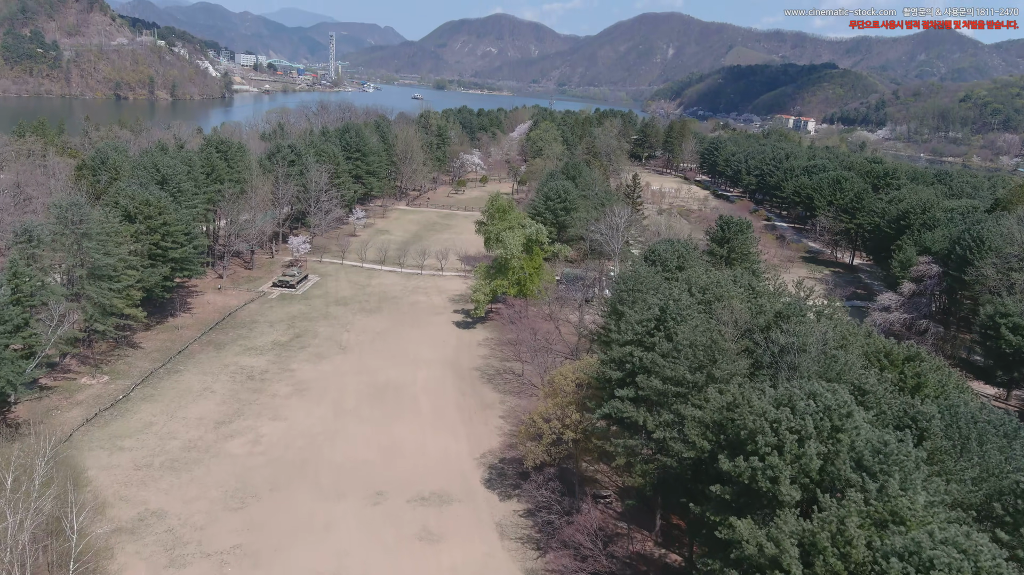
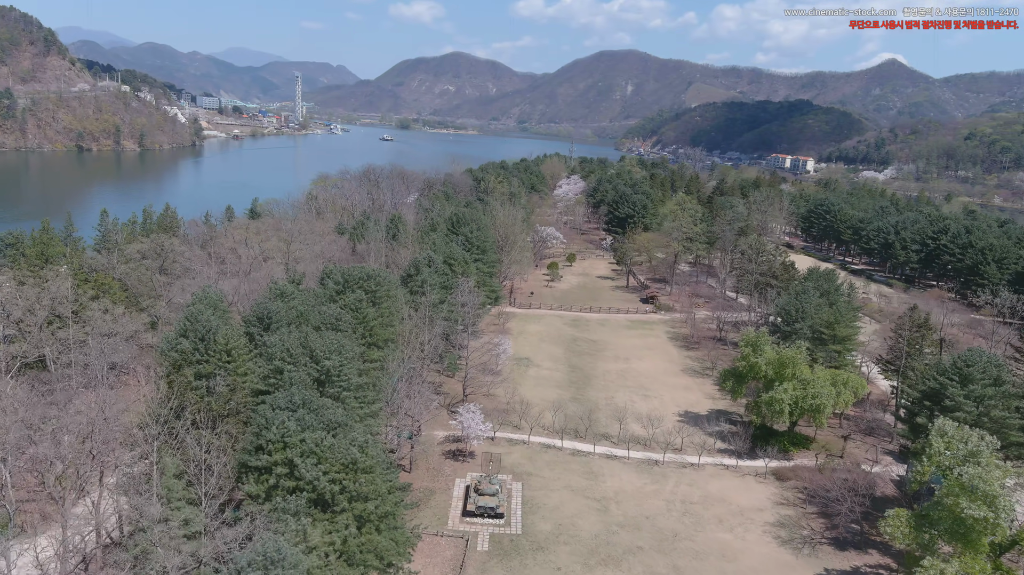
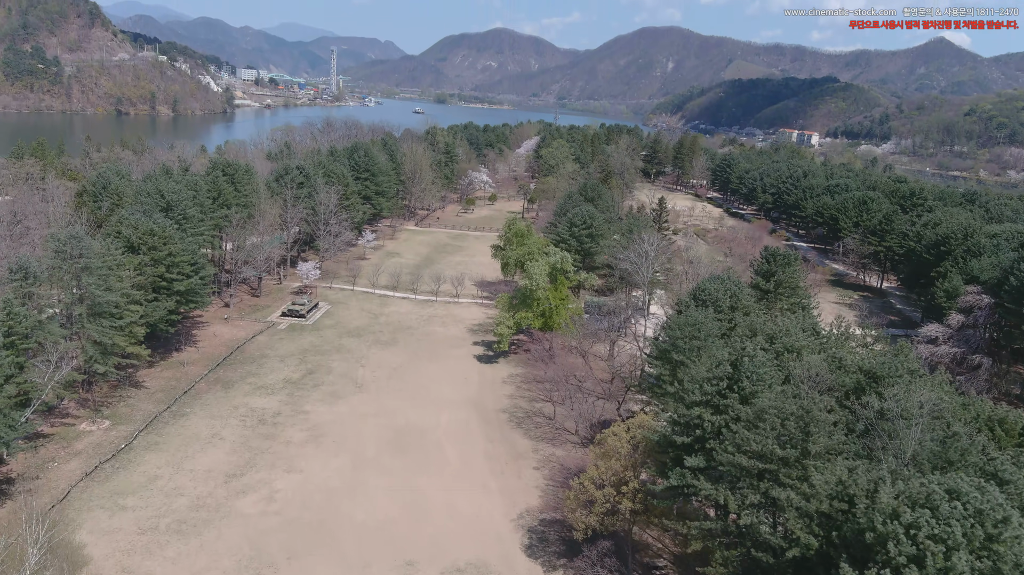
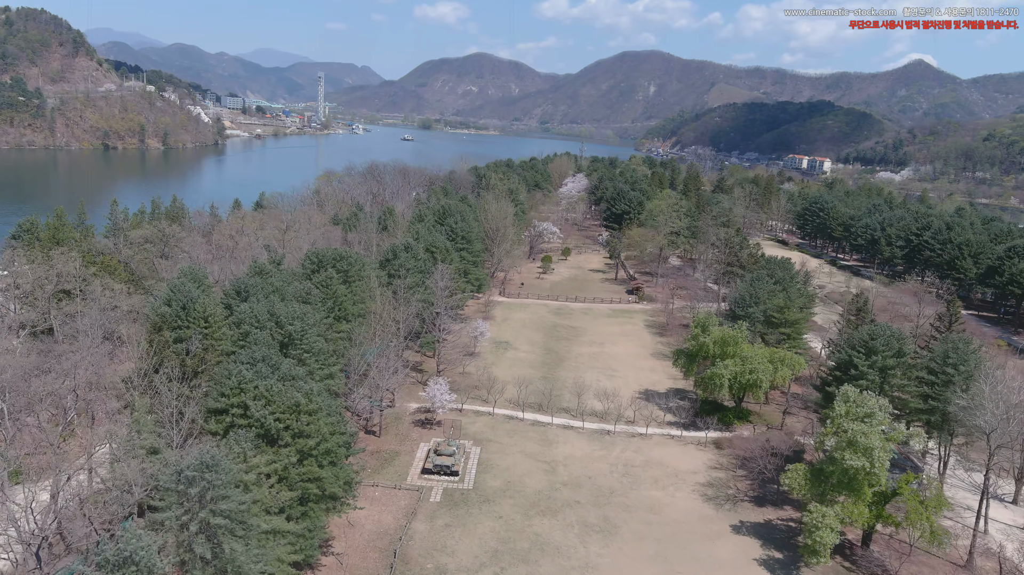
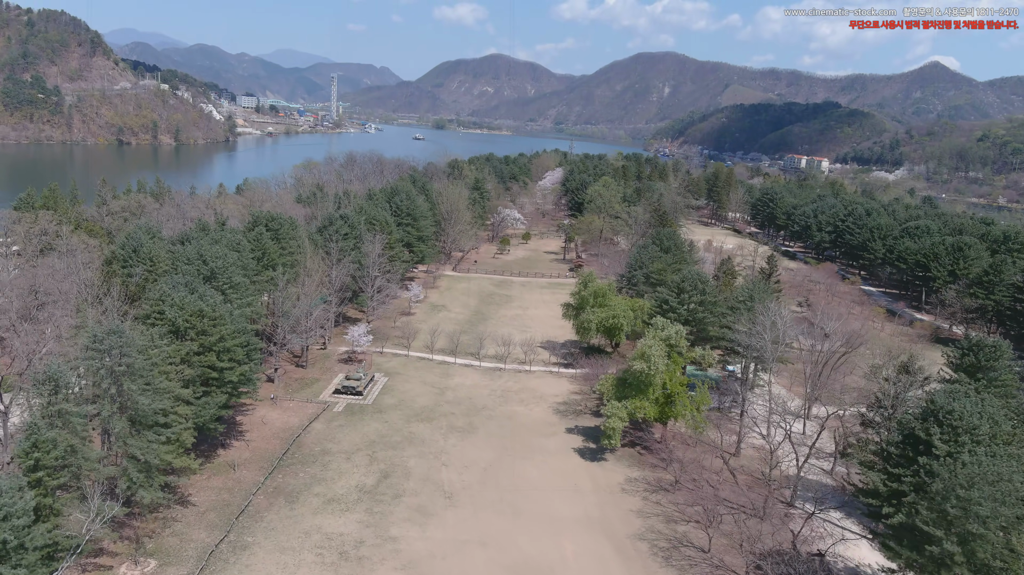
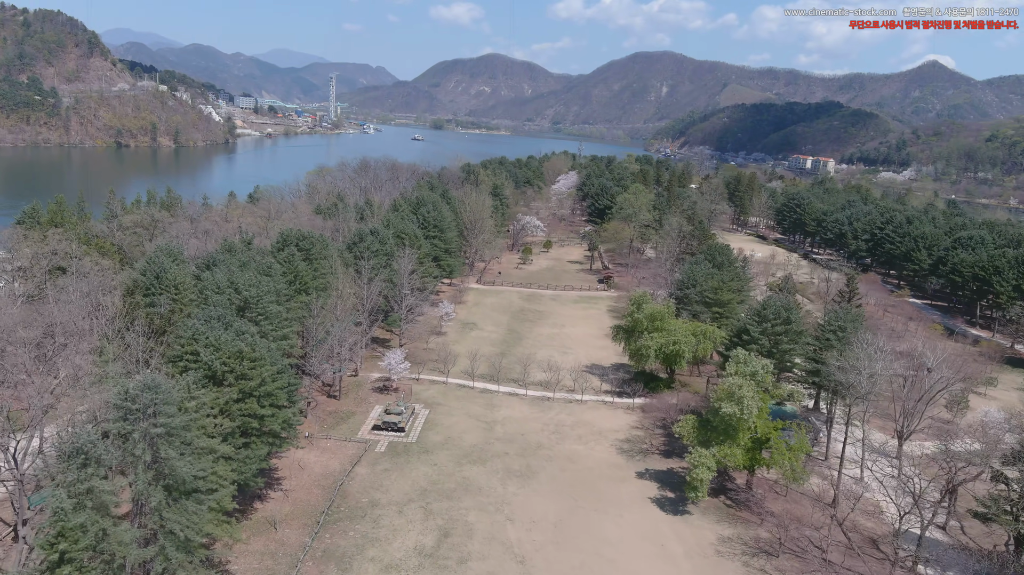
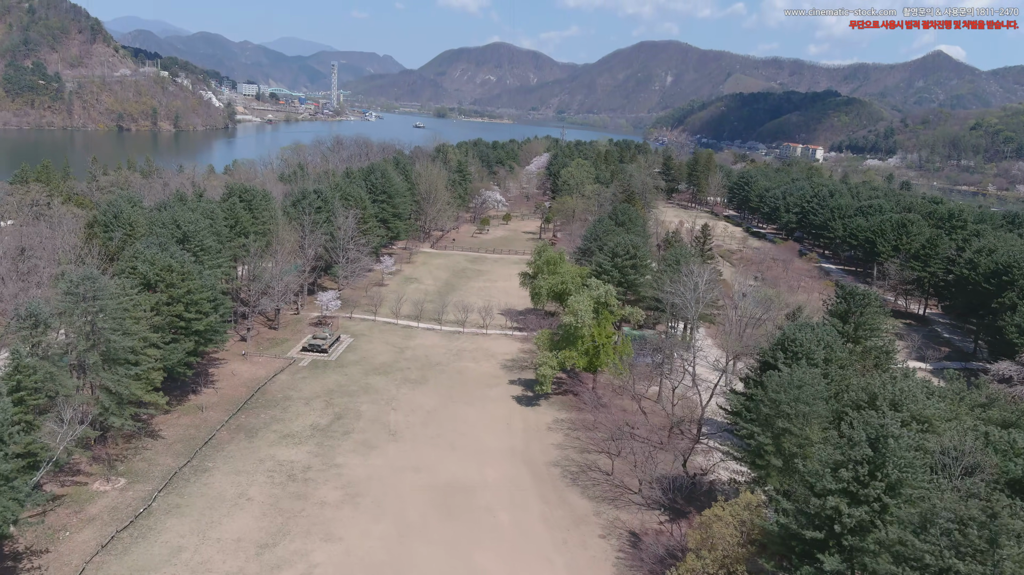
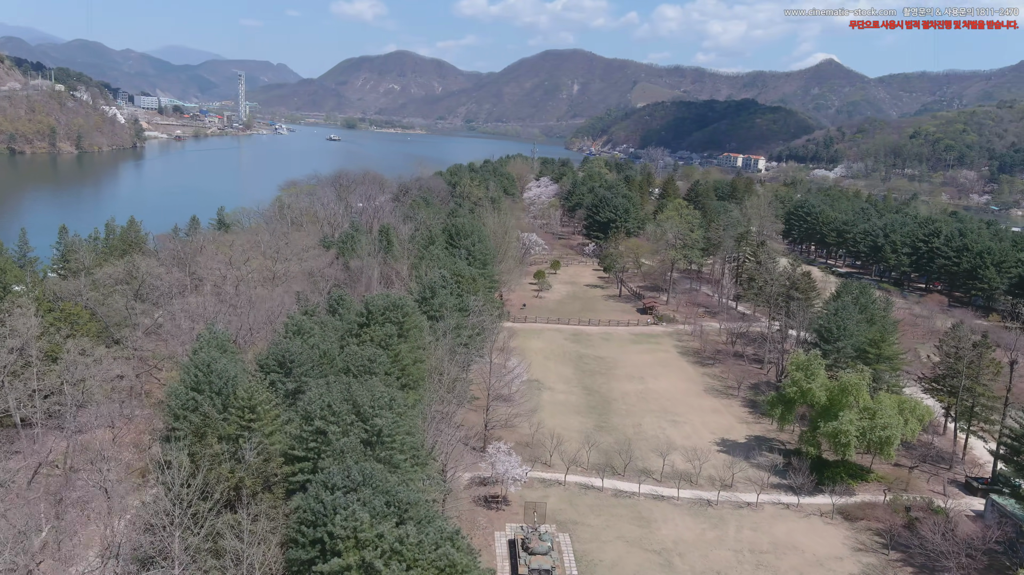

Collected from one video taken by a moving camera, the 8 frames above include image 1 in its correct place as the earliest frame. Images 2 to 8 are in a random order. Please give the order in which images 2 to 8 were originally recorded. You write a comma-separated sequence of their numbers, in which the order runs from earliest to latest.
3, 7, 5, 6, 4, 2, 8
